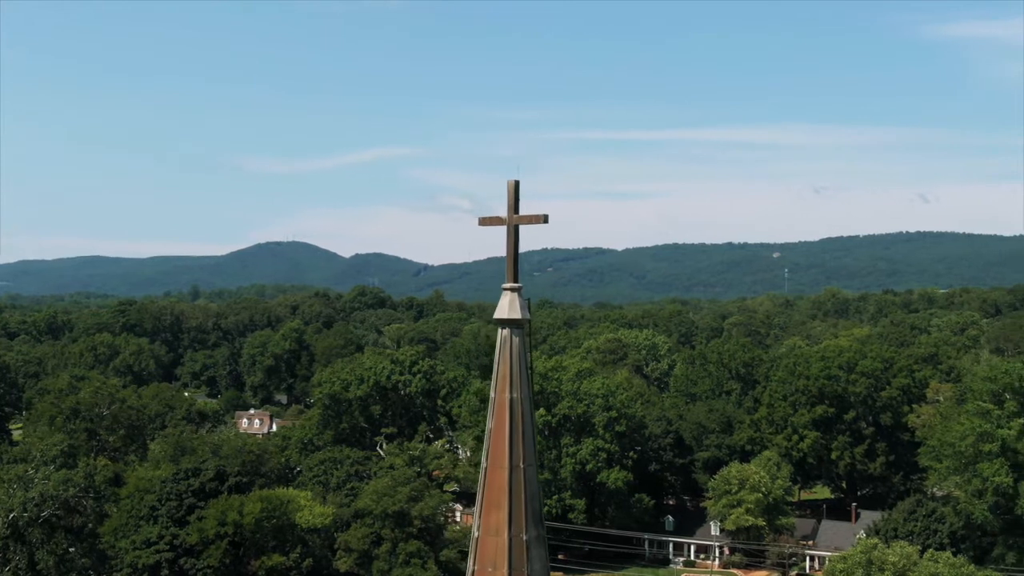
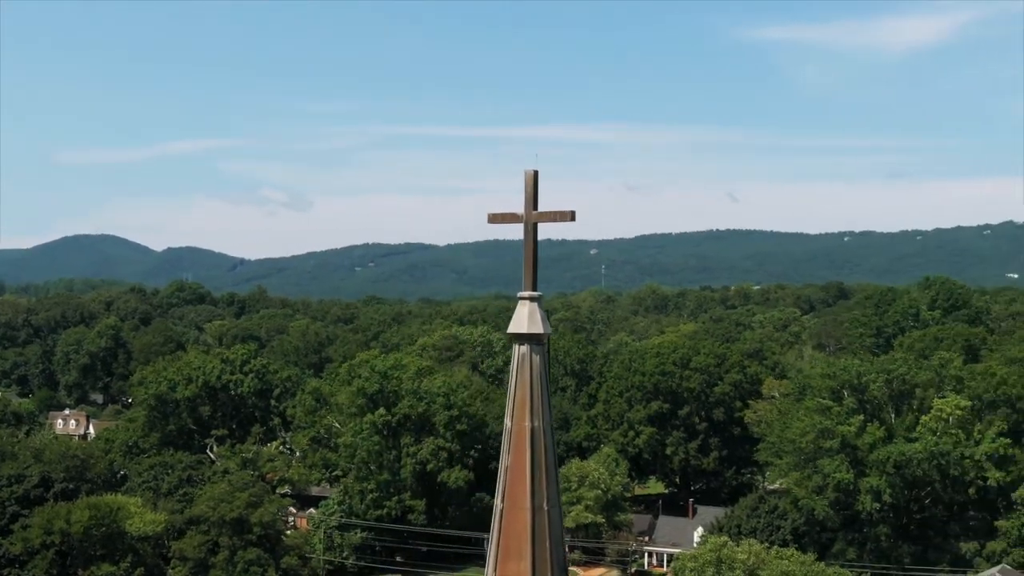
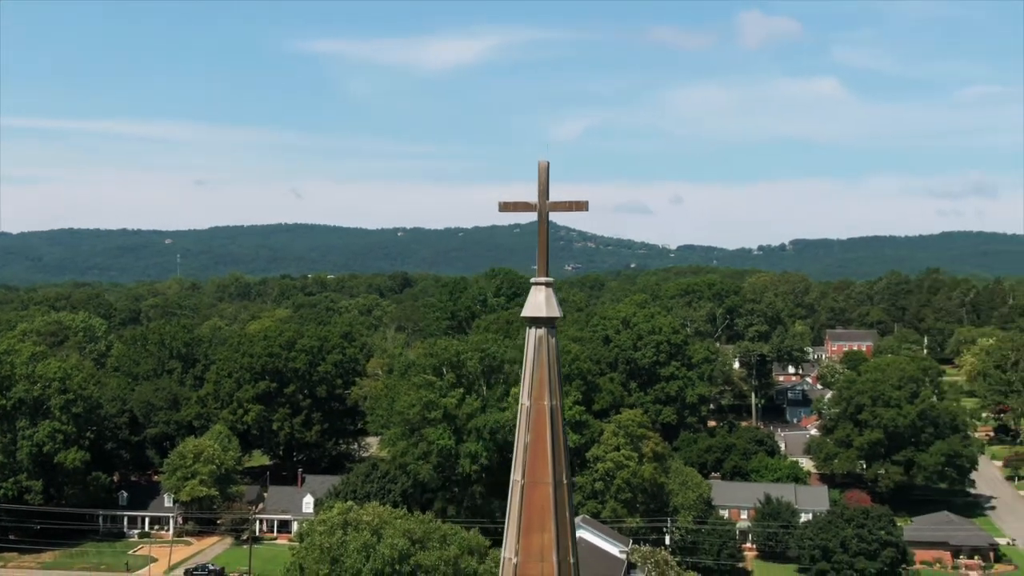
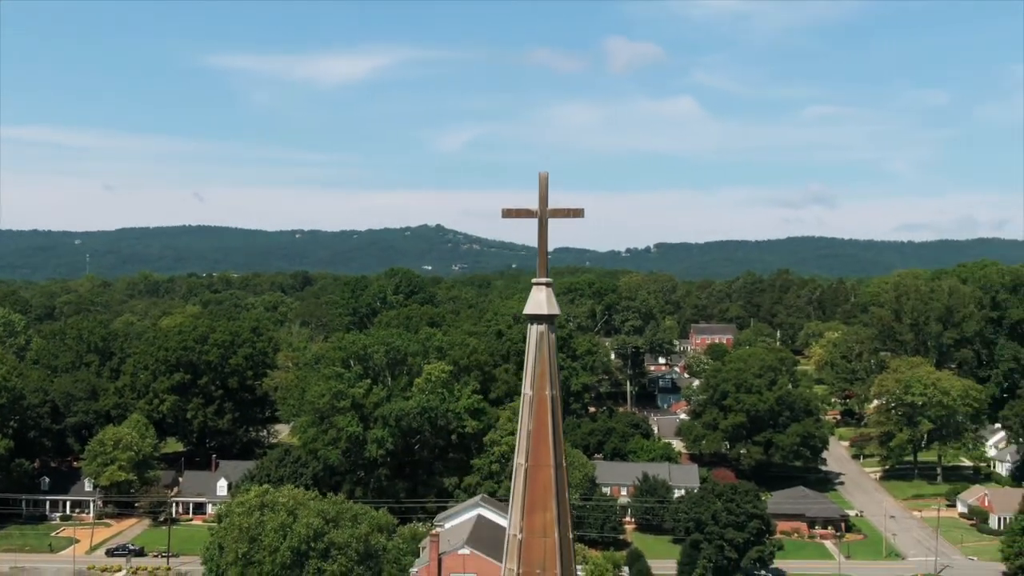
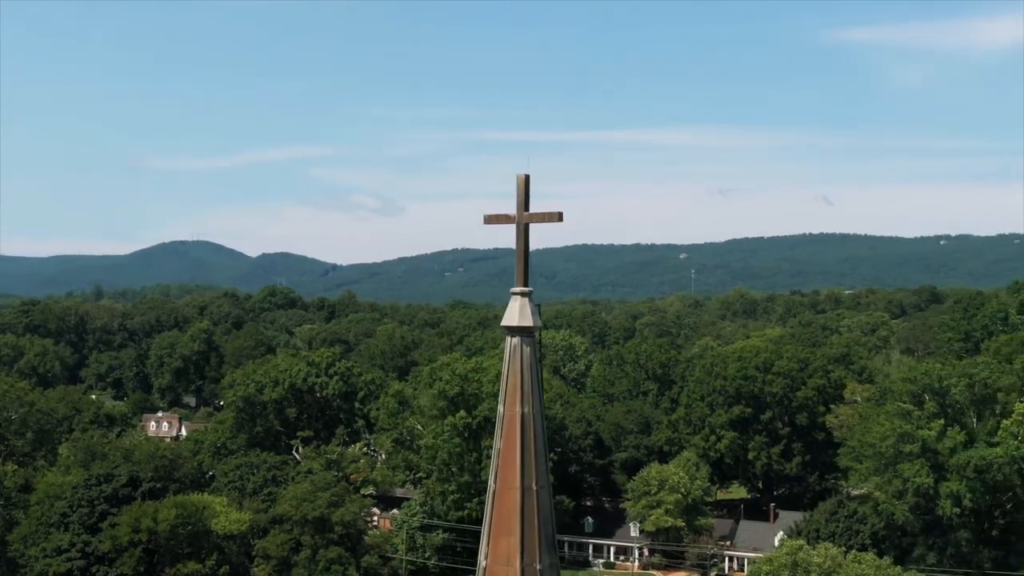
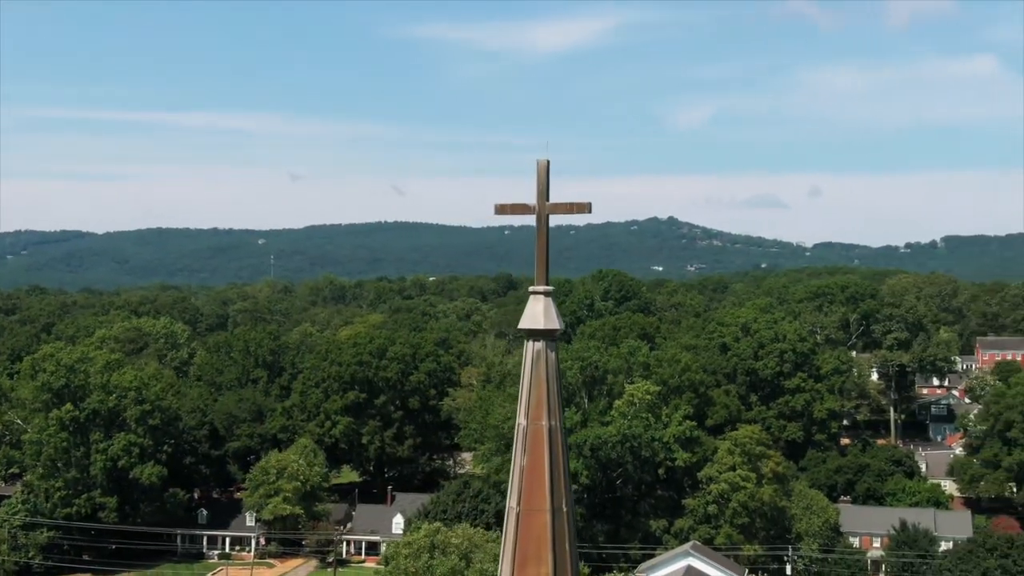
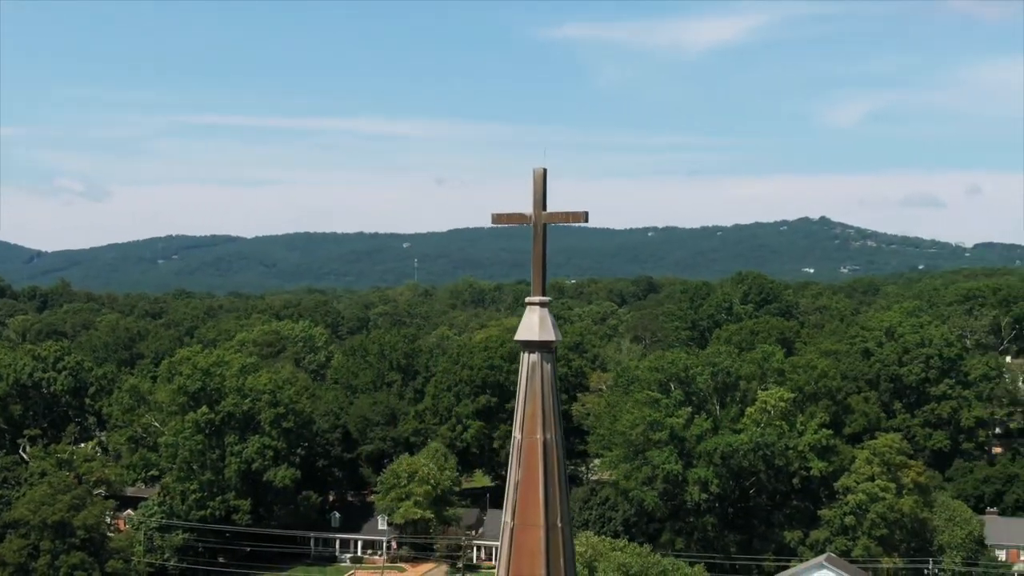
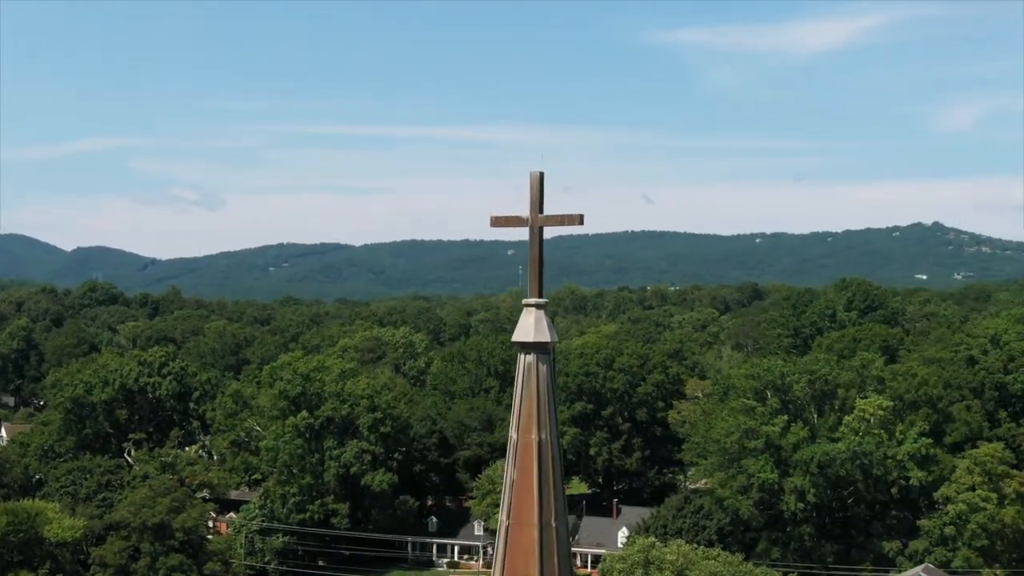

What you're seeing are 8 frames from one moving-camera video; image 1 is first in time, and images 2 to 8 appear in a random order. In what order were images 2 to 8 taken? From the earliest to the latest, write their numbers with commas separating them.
5, 2, 8, 7, 6, 3, 4
